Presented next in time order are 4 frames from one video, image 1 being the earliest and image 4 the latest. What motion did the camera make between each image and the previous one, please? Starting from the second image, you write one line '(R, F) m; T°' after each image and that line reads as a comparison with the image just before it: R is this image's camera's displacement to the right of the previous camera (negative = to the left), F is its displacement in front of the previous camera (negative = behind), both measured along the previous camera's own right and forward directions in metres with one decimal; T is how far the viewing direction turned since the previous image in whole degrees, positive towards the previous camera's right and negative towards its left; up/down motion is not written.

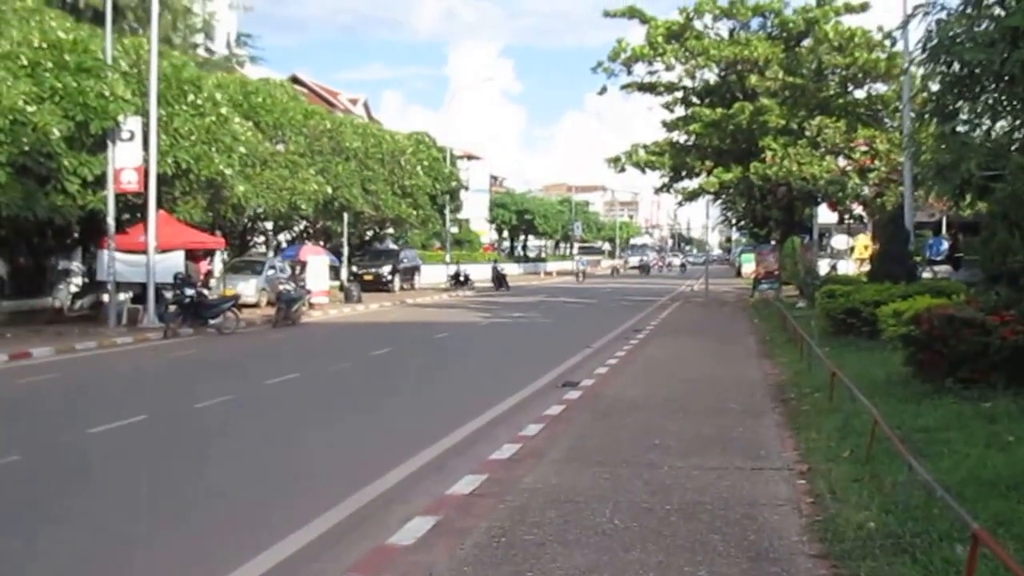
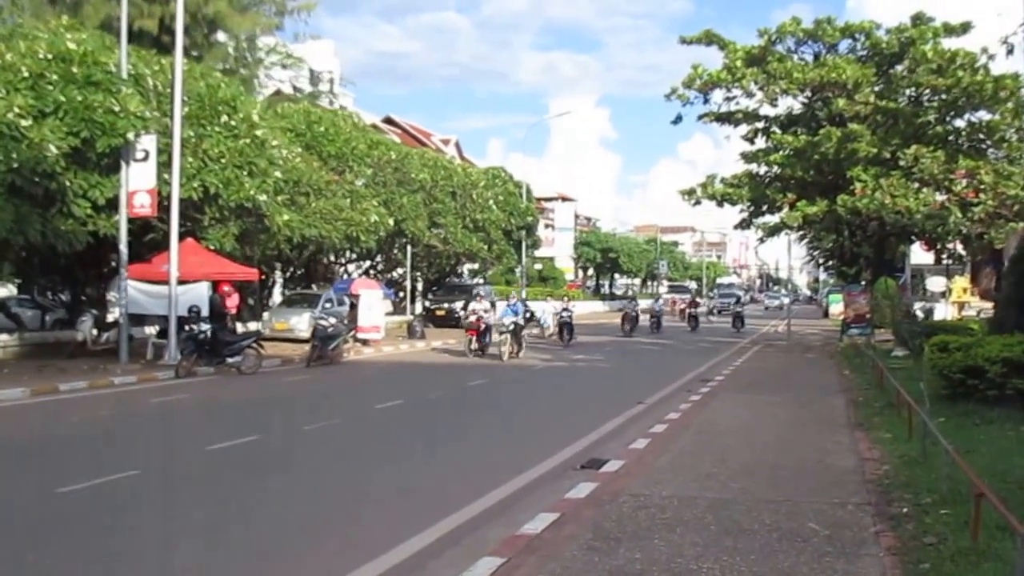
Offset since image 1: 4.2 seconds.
(+0.6, +3.0) m; -4°
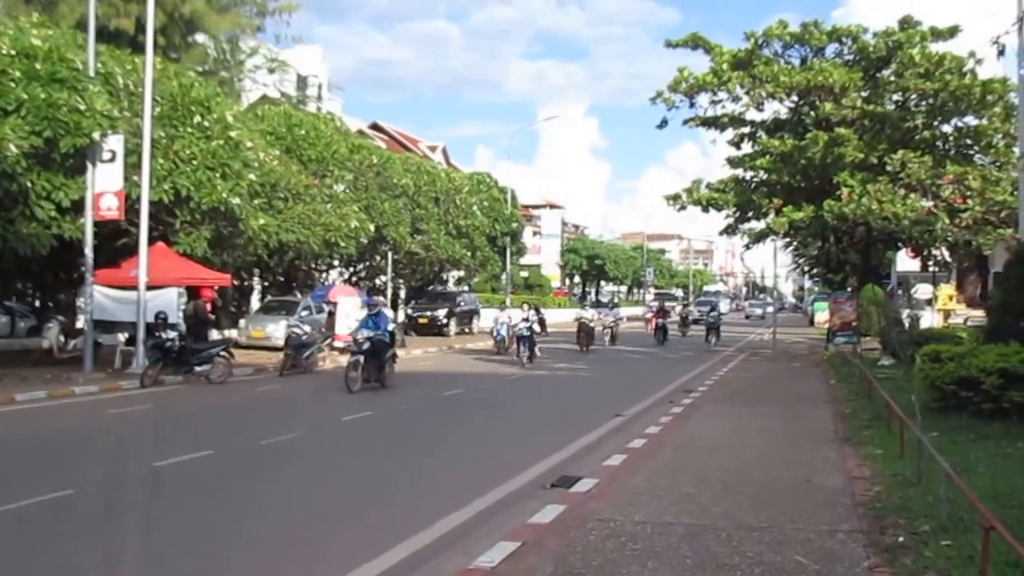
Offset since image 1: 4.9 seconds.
(+0.1, +0.6) m; +1°
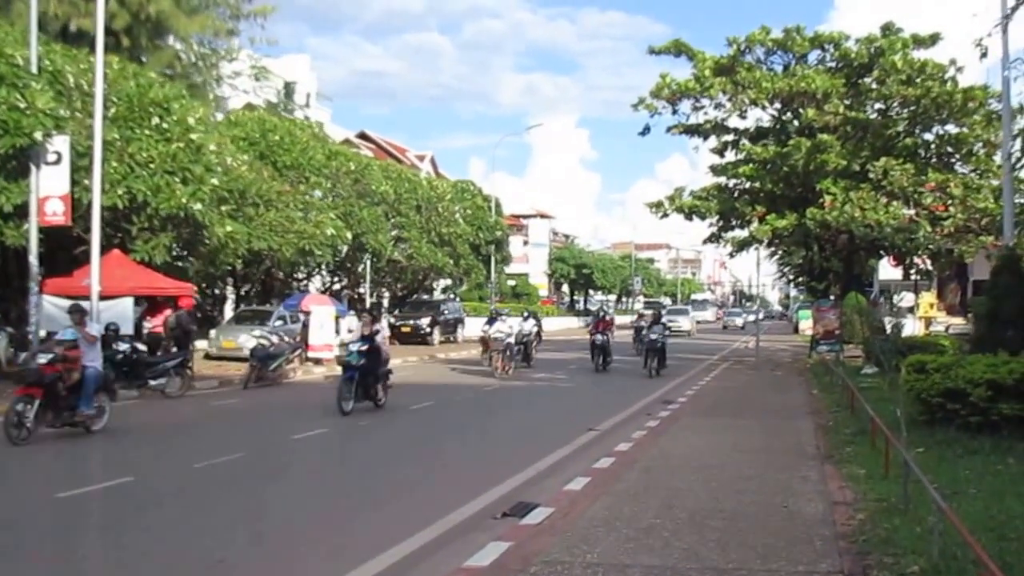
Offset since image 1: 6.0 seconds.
(+0.3, +0.8) m; +1°
